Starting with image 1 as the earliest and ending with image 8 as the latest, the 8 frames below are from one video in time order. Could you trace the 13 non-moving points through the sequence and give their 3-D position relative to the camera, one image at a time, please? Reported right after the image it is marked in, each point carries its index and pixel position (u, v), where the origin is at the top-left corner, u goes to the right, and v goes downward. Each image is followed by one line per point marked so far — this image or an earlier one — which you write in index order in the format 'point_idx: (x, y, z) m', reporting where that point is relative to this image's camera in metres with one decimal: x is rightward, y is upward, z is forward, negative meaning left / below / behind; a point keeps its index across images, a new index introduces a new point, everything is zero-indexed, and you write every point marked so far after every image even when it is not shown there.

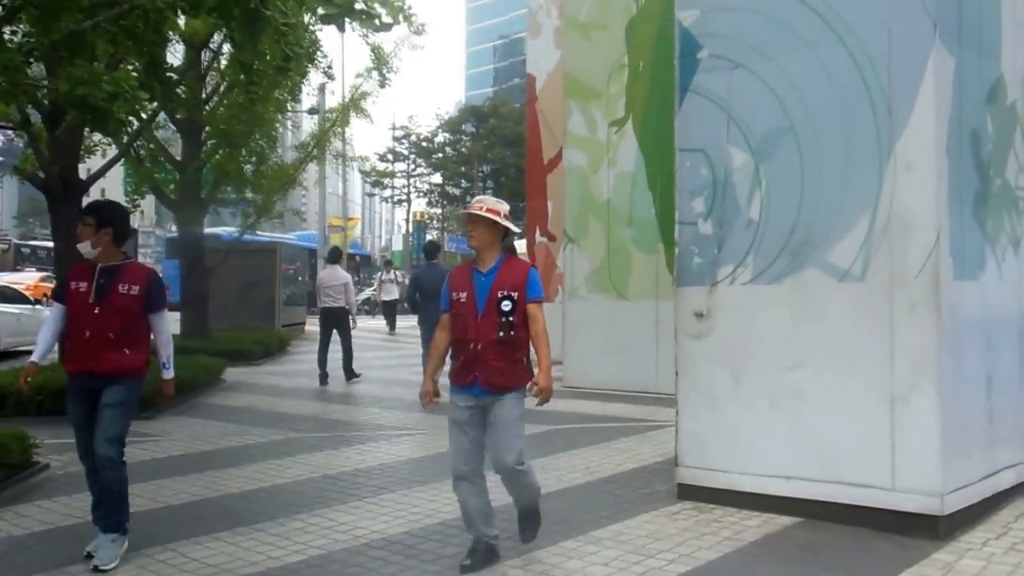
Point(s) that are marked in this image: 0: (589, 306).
0: (+1.1, -0.2, +12.7) m
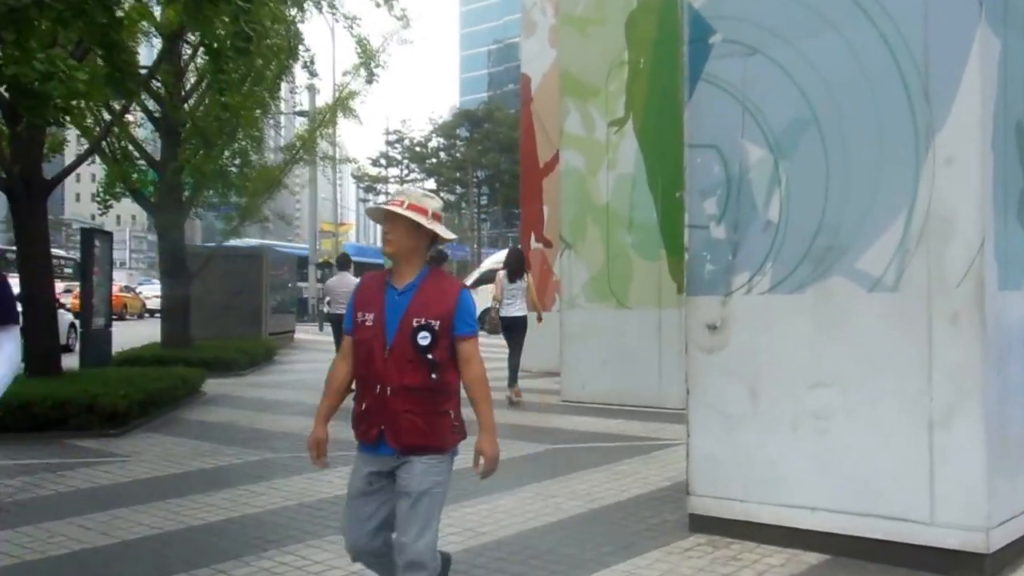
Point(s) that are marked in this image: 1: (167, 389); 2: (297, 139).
0: (+1.0, -0.3, +12.0) m
1: (-4.0, -1.2, +11.2) m
2: (-4.2, +2.8, +18.4) m
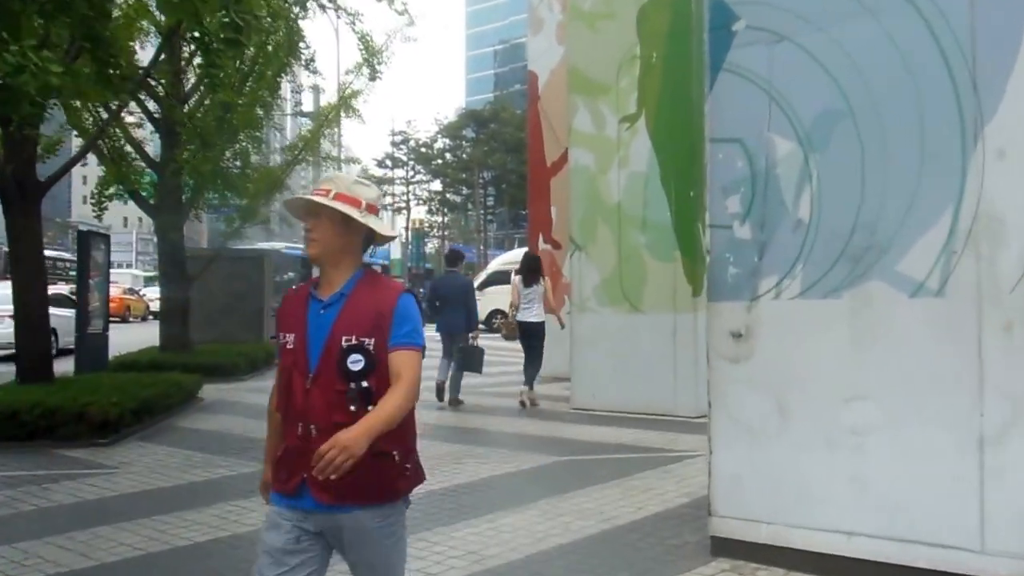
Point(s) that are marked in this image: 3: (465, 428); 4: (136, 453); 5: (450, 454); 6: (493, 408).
0: (+1.1, -0.4, +11.6) m
1: (-4.0, -1.2, +10.8) m
2: (-4.0, +2.8, +18.0) m
3: (-0.5, -1.5, +10.2) m
4: (-3.5, -1.6, +9.0) m
5: (-0.6, -1.5, +8.8) m
6: (-0.2, -1.5, +12.2) m
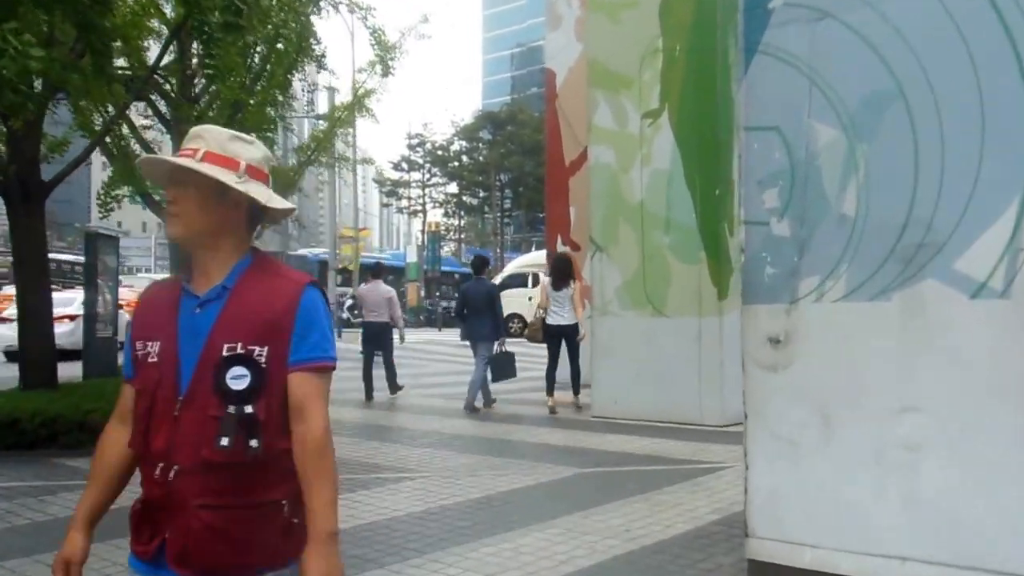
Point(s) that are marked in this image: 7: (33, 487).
0: (+1.3, -0.4, +11.2) m
1: (-3.8, -1.3, +10.5) m
2: (-3.7, +2.7, +17.6) m
3: (-0.3, -1.5, +9.8) m
4: (-3.4, -1.6, +8.7) m
5: (-0.4, -1.6, +8.4) m
6: (0.0, -1.6, +11.8) m
7: (-3.8, -1.6, +7.7) m
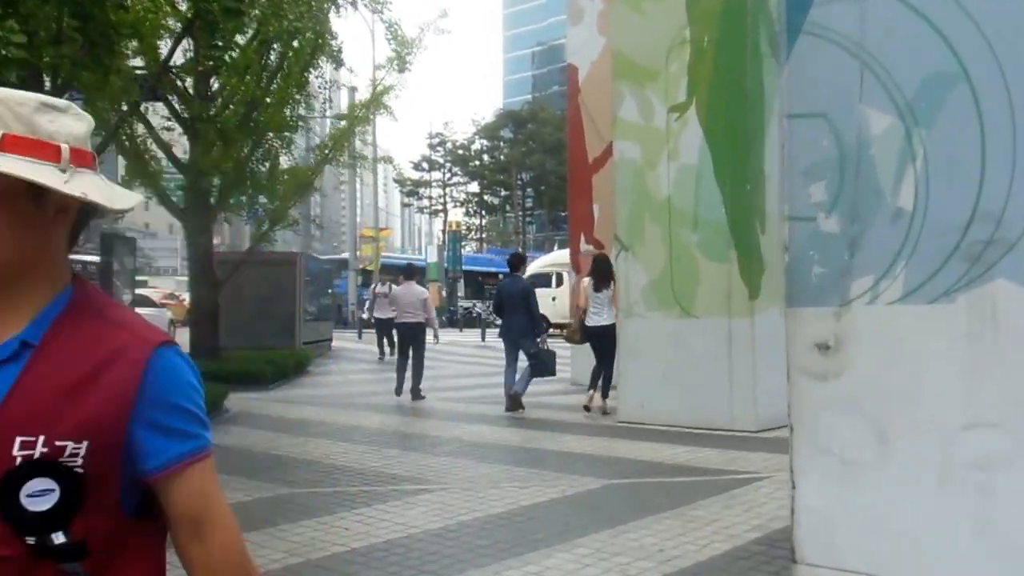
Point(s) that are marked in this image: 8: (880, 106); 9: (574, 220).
0: (+1.5, -0.4, +10.7) m
1: (-3.5, -1.3, +10.2) m
2: (-3.3, +2.7, +17.3) m
3: (-0.1, -1.5, +9.4) m
4: (-3.2, -1.6, +8.3) m
5: (-0.2, -1.6, +8.0) m
6: (+0.3, -1.6, +11.4) m
7: (-3.7, -1.6, +7.4) m
8: (+1.7, +0.8, +4.4) m
9: (+1.1, +1.2, +16.9) m
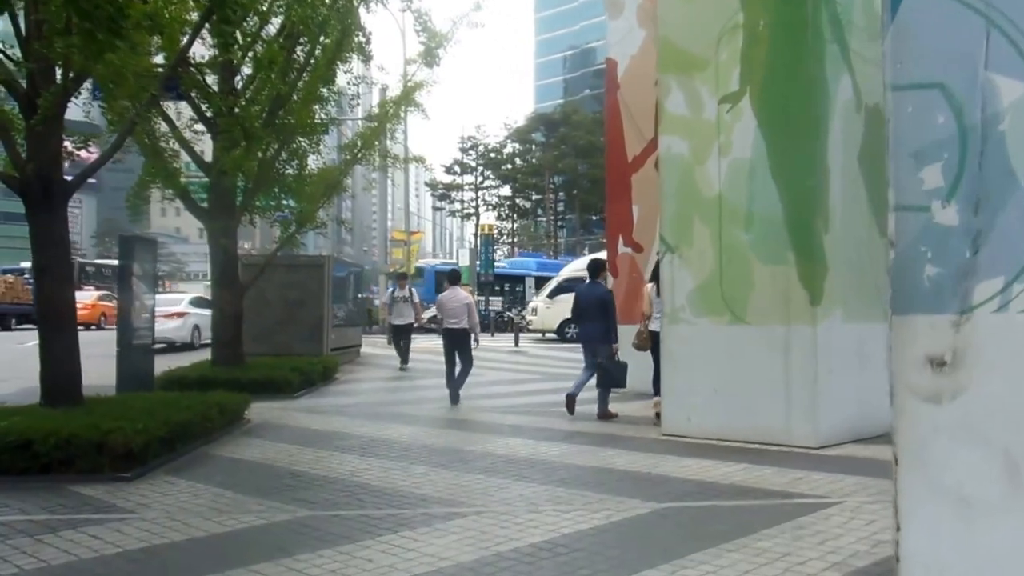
0: (+1.9, -0.5, +10.0) m
1: (-3.1, -1.3, +9.6) m
2: (-2.7, +2.6, +16.7) m
3: (+0.3, -1.6, +8.7) m
4: (-2.8, -1.6, +7.7) m
5: (+0.1, -1.6, +7.3) m
6: (+0.7, -1.6, +10.6) m
7: (-3.4, -1.6, +6.8) m
8: (+1.9, +0.8, +3.7) m
9: (+1.7, +1.1, +16.1) m
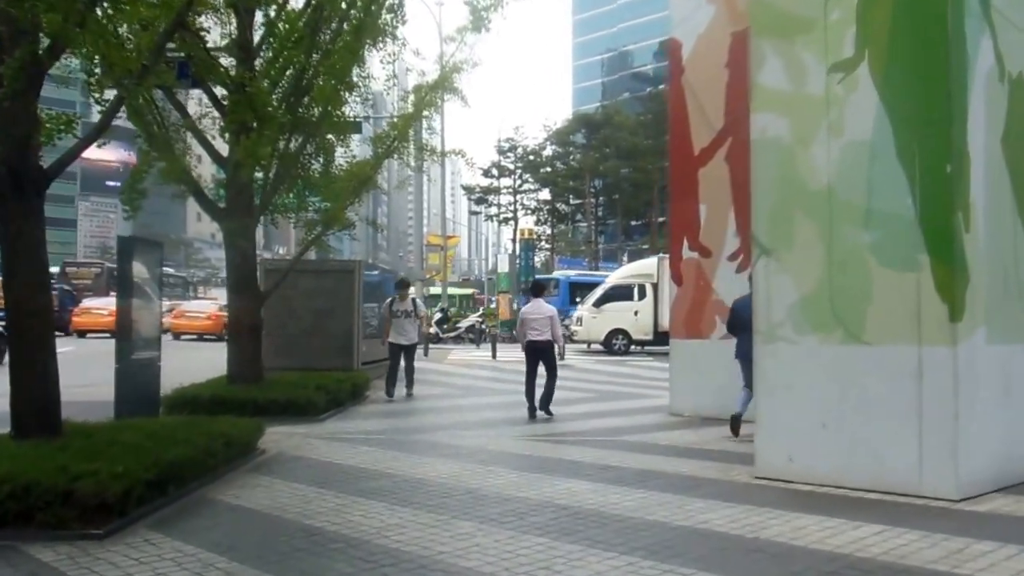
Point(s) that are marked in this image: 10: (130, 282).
0: (+2.5, -0.5, +8.2) m
1: (-2.6, -1.4, +7.9) m
2: (-1.9, +2.5, +15.1) m
3: (+0.8, -1.7, +7.0) m
4: (-2.4, -1.7, +6.1) m
5: (+0.5, -1.7, +5.5) m
6: (+1.2, -1.7, +8.9) m
7: (-2.9, -1.7, +5.2) m
8: (+2.2, +0.8, +1.9) m
9: (+2.4, +1.0, +14.3) m
10: (-4.4, +0.1, +11.2) m
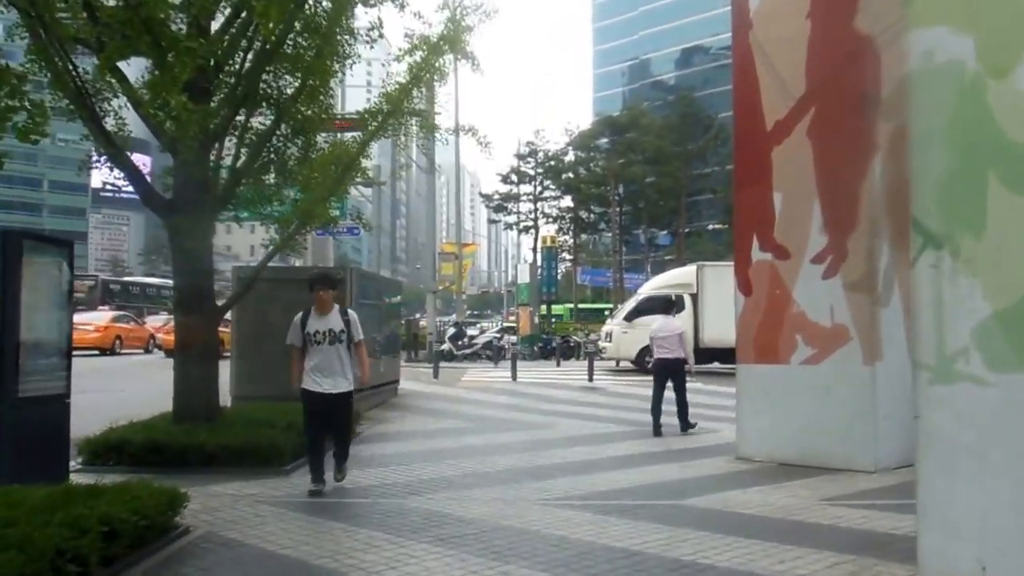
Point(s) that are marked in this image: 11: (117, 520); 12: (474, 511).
0: (+2.6, -0.6, +5.1) m
1: (-2.5, -1.5, +5.0) m
2: (-1.6, +2.4, +12.2) m
3: (+0.9, -1.7, +3.9) m
4: (-2.3, -1.7, +3.1) m
5: (+0.6, -1.7, +2.5) m
6: (+1.4, -1.8, +5.8) m
7: (-2.9, -1.7, +2.2) m
8: (+2.2, +0.8, -1.2) m
9: (+2.7, +0.9, +11.3) m
10: (-4.2, 0.0, +8.2) m
11: (-2.4, -1.4, +6.1) m
12: (-0.3, -1.8, +7.9) m
